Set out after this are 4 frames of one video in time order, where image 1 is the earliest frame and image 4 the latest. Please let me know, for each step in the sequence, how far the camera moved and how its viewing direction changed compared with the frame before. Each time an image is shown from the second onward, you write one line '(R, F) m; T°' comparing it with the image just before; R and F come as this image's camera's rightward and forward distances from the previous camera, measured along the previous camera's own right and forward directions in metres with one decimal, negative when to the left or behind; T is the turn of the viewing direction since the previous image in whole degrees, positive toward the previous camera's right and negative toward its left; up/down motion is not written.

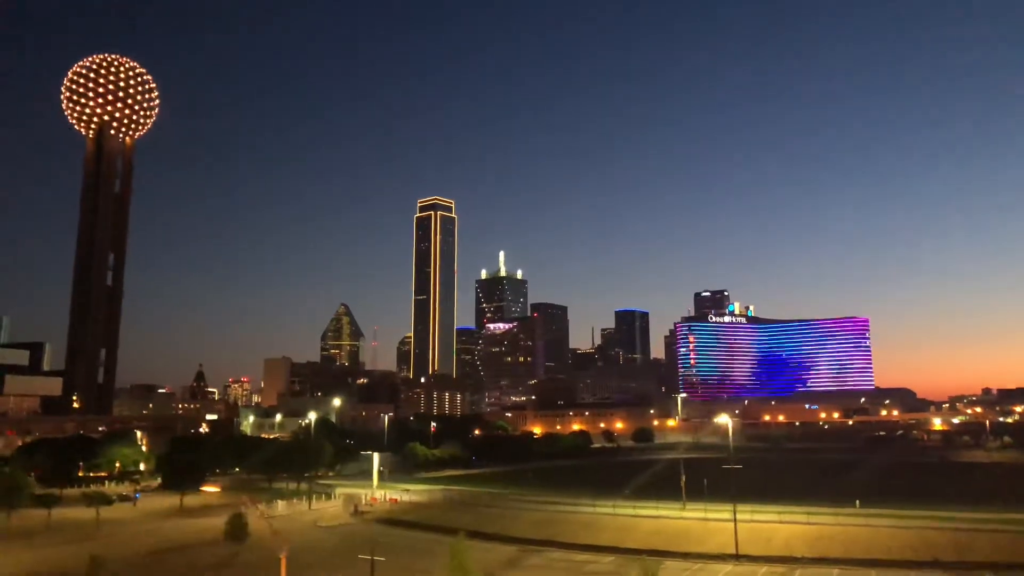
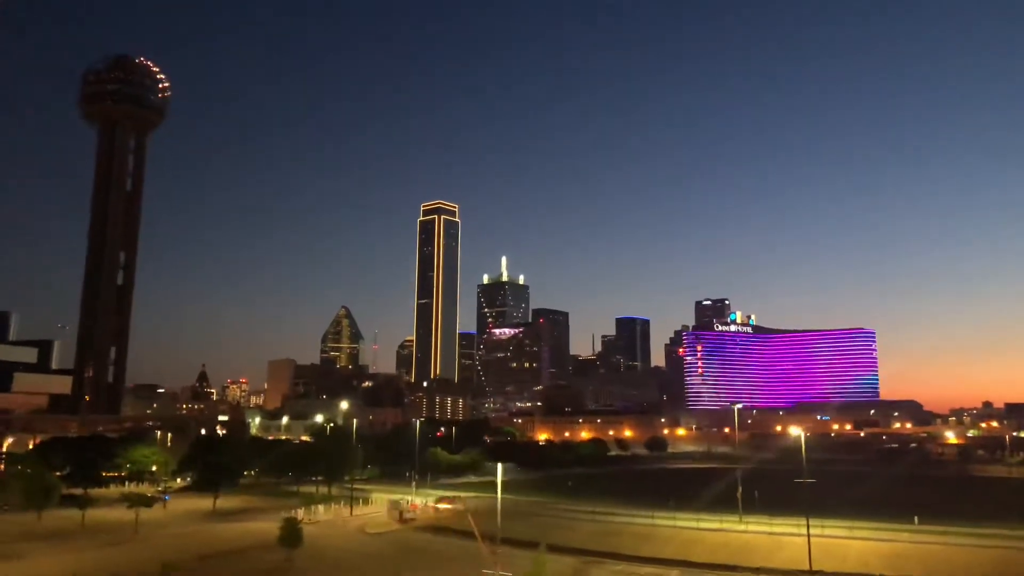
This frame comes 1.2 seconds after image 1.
(-2.8, +0.4) m; 0°
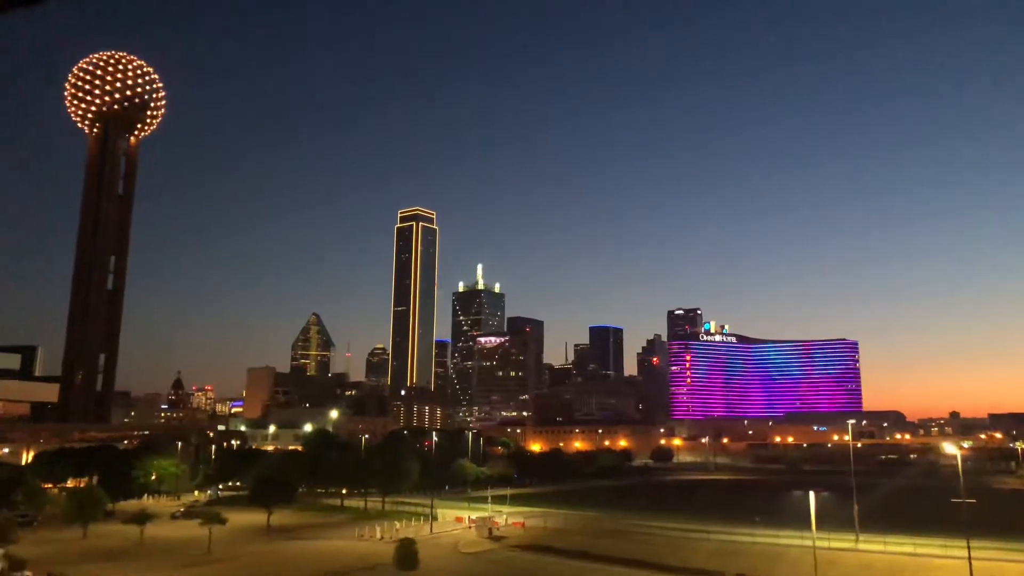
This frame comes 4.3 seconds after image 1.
(-6.7, +1.3) m; +2°
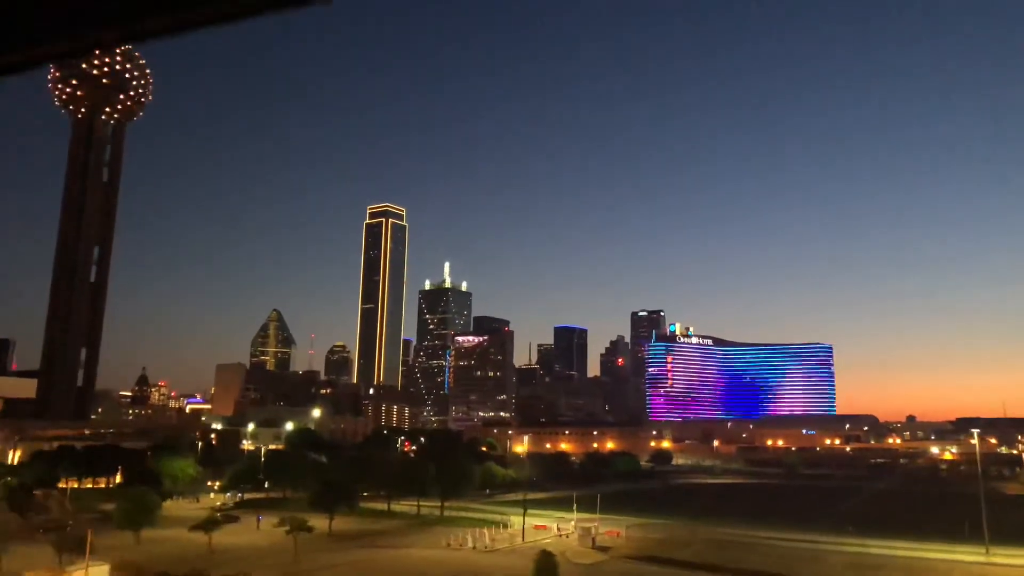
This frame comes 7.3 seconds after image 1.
(-7.6, +1.7) m; +3°
